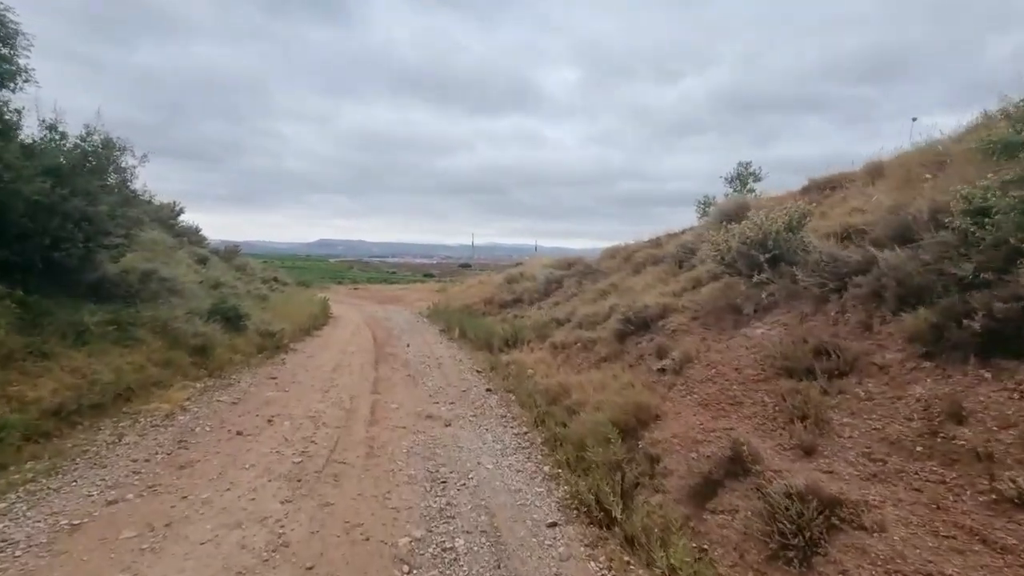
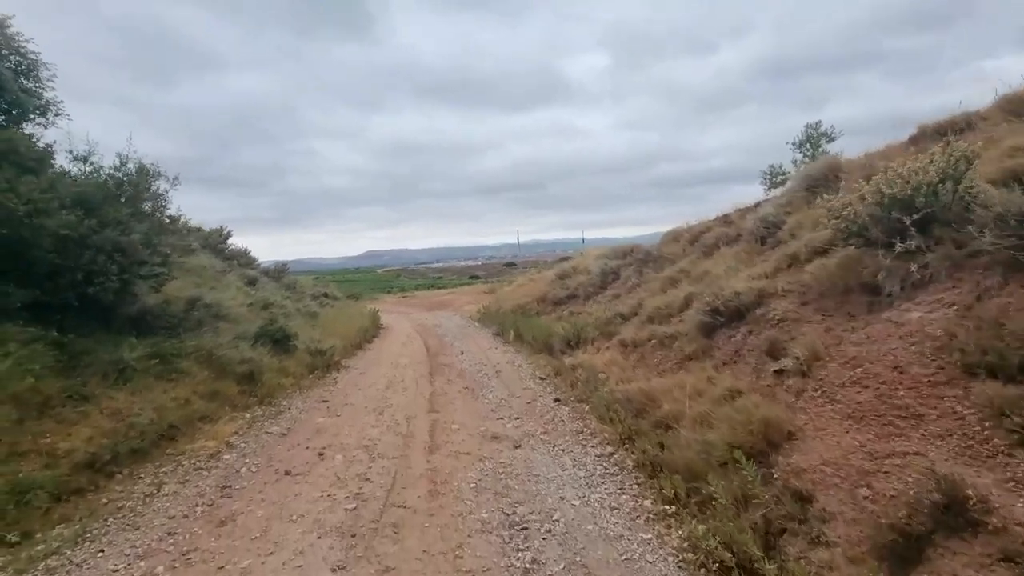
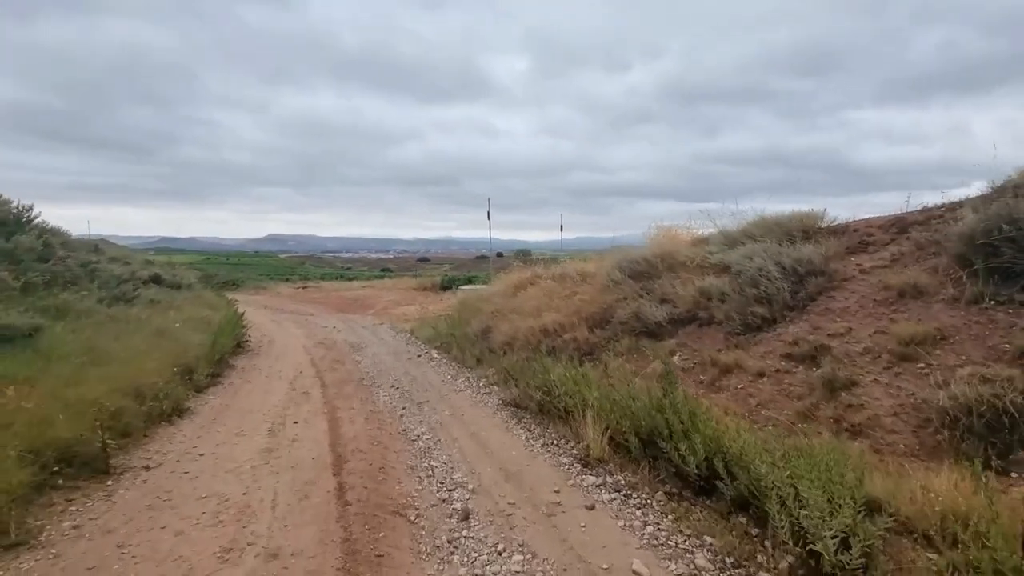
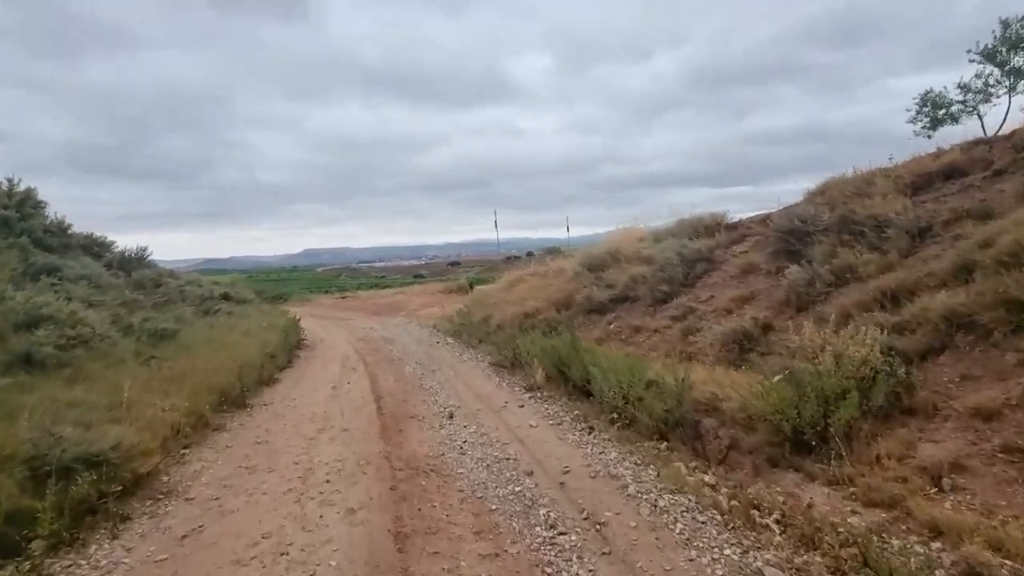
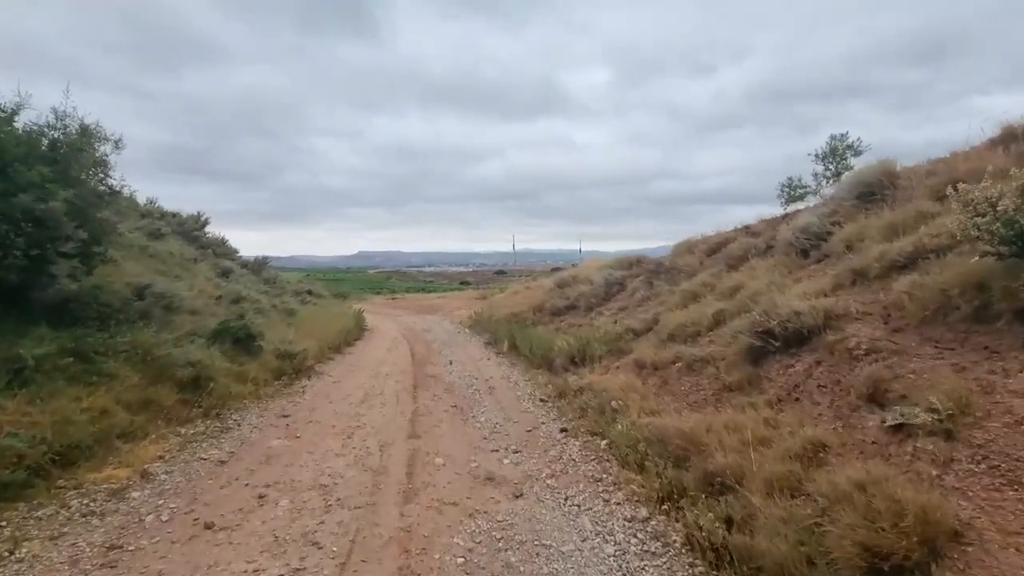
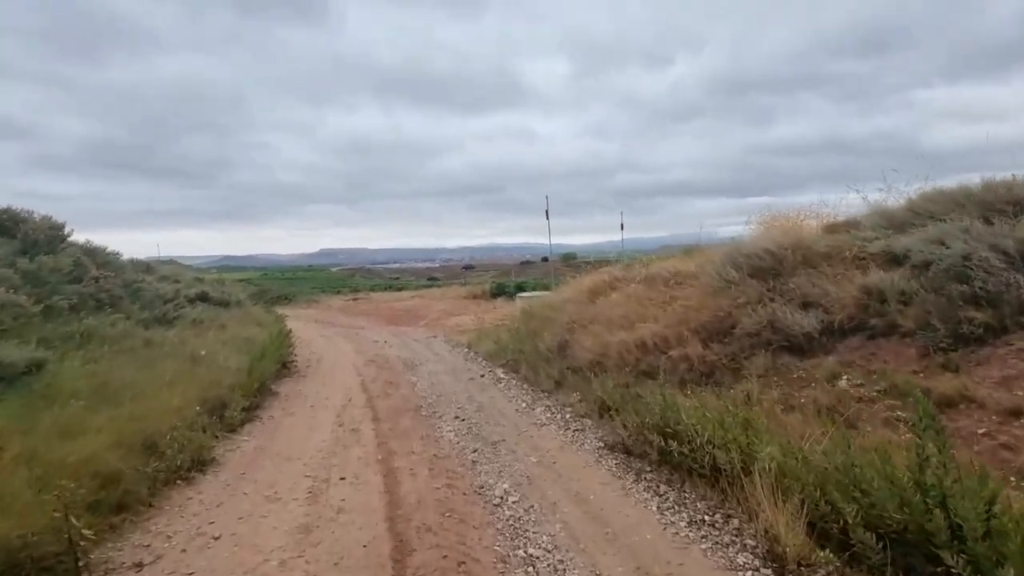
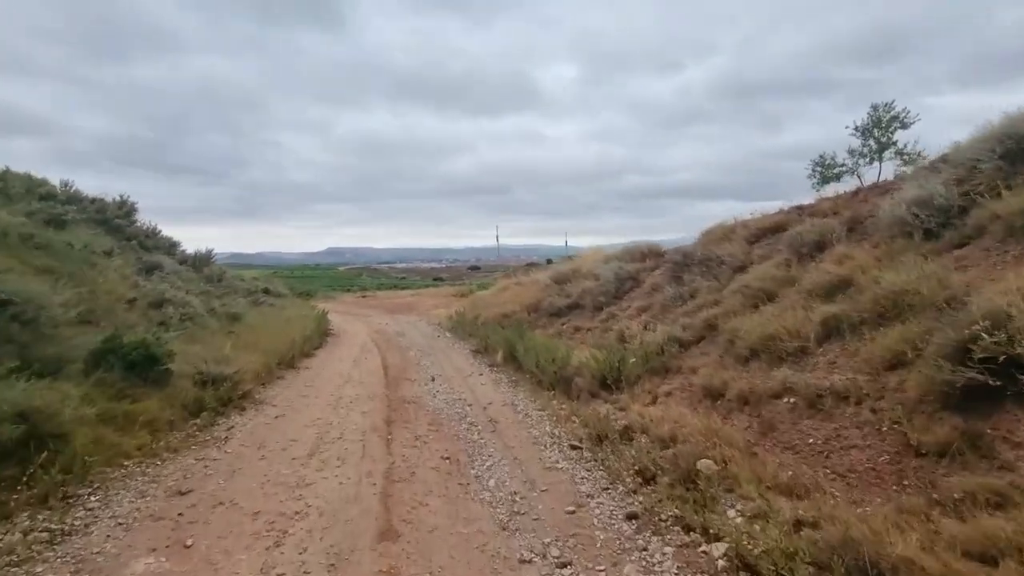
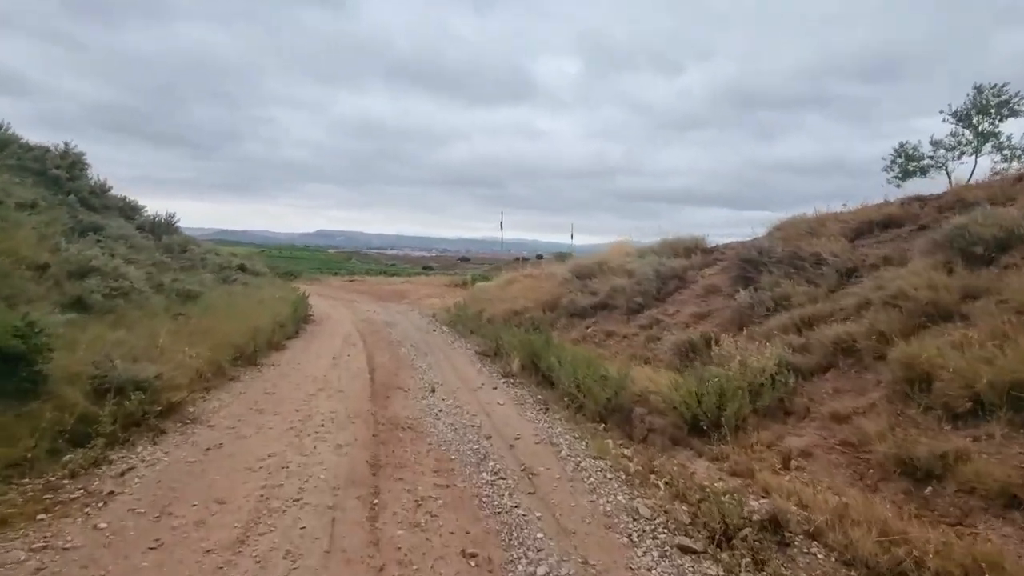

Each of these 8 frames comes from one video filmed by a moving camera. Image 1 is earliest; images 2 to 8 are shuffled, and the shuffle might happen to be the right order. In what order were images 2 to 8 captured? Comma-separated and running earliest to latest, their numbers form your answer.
2, 5, 7, 8, 4, 3, 6
